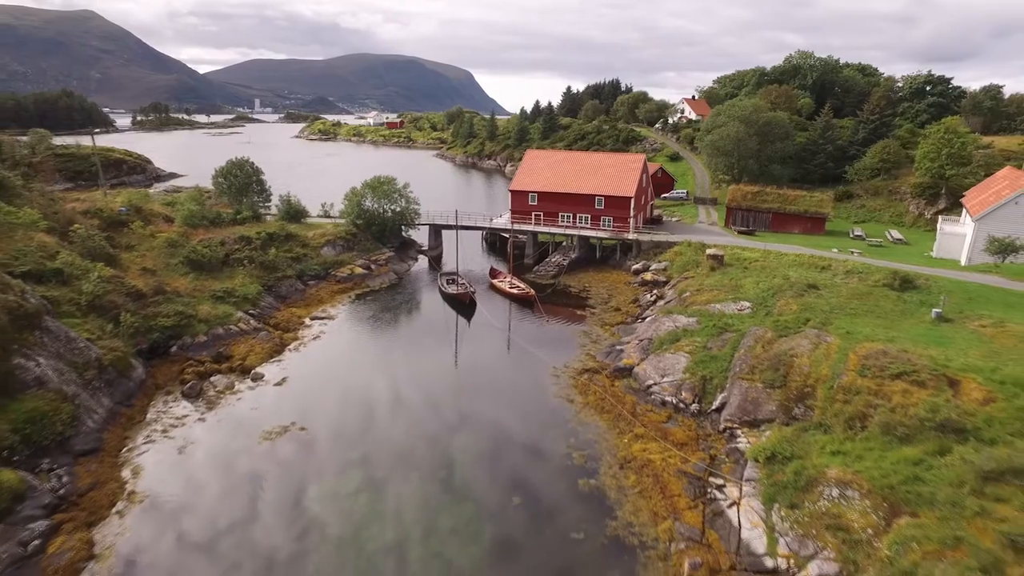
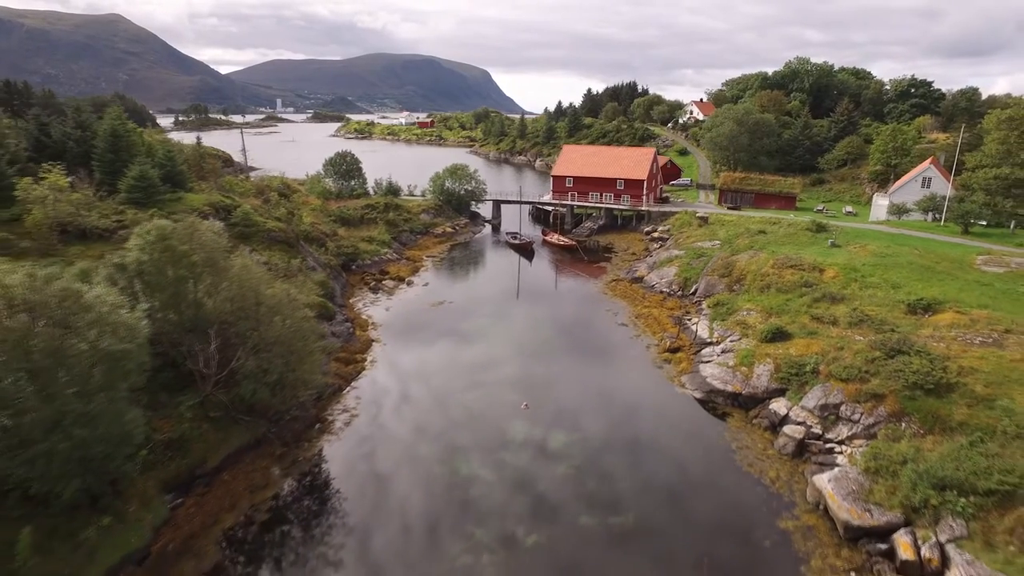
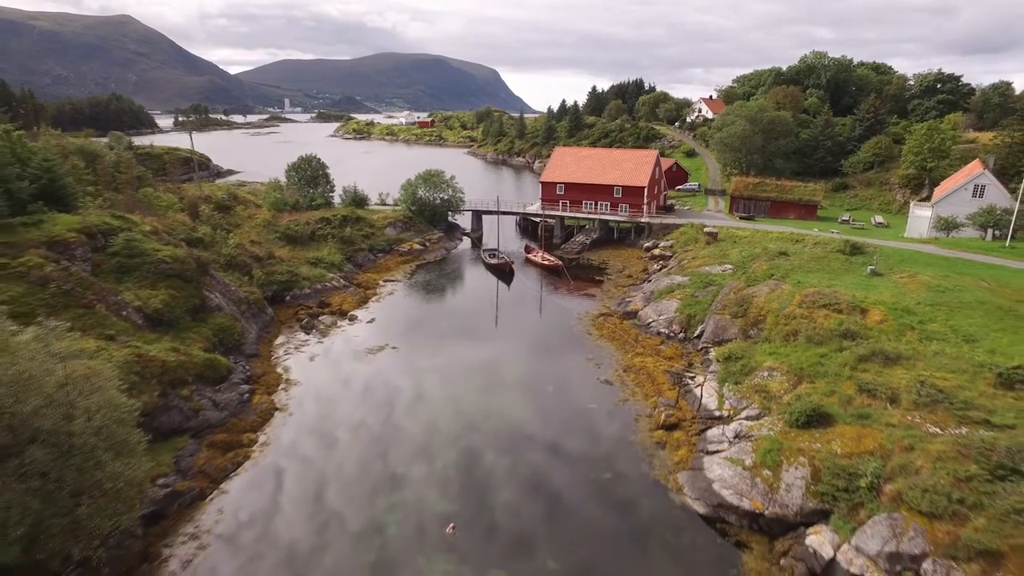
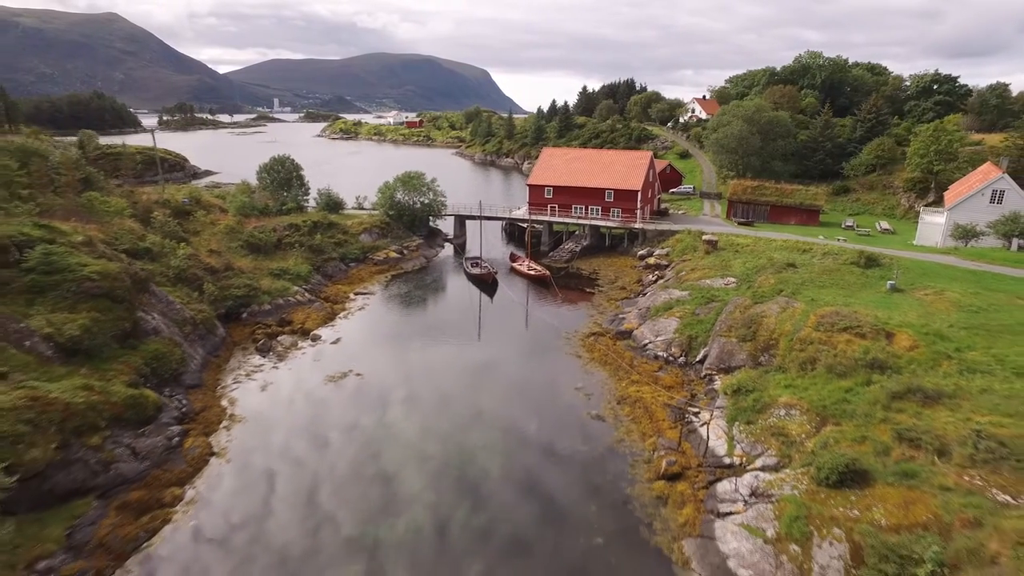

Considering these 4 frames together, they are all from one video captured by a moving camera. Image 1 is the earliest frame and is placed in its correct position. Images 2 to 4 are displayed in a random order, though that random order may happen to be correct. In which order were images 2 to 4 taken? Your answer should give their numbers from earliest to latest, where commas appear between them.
4, 3, 2
